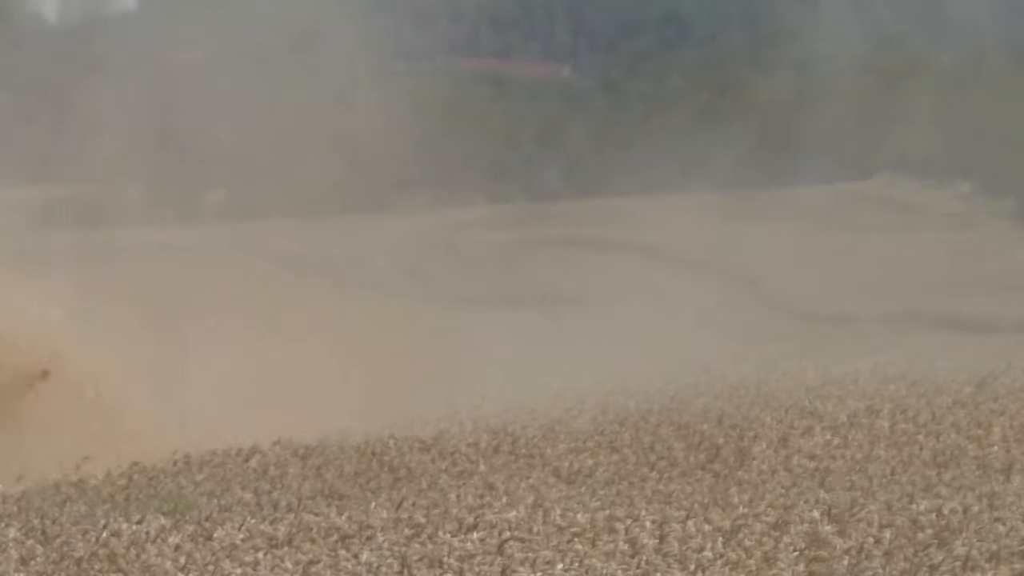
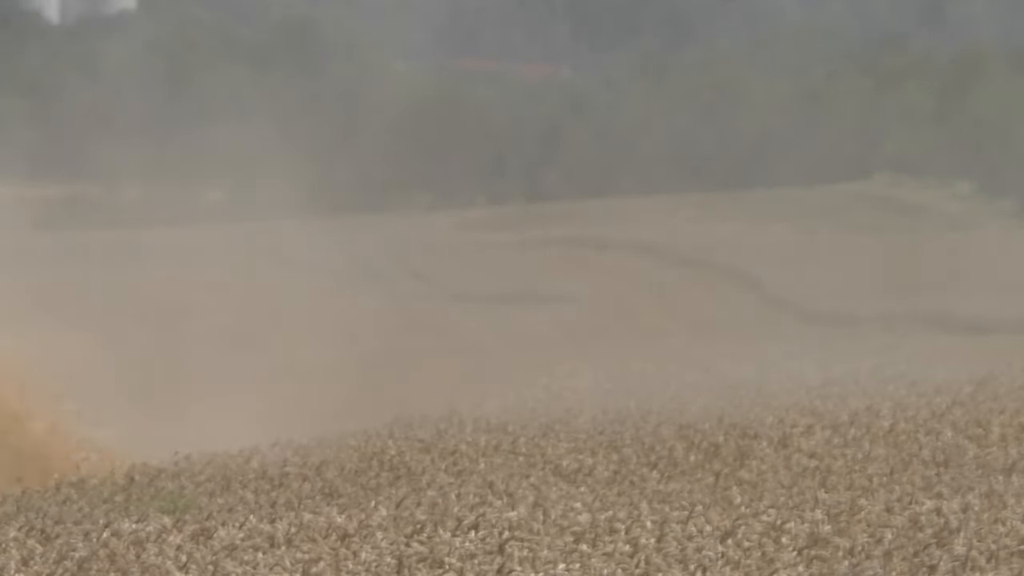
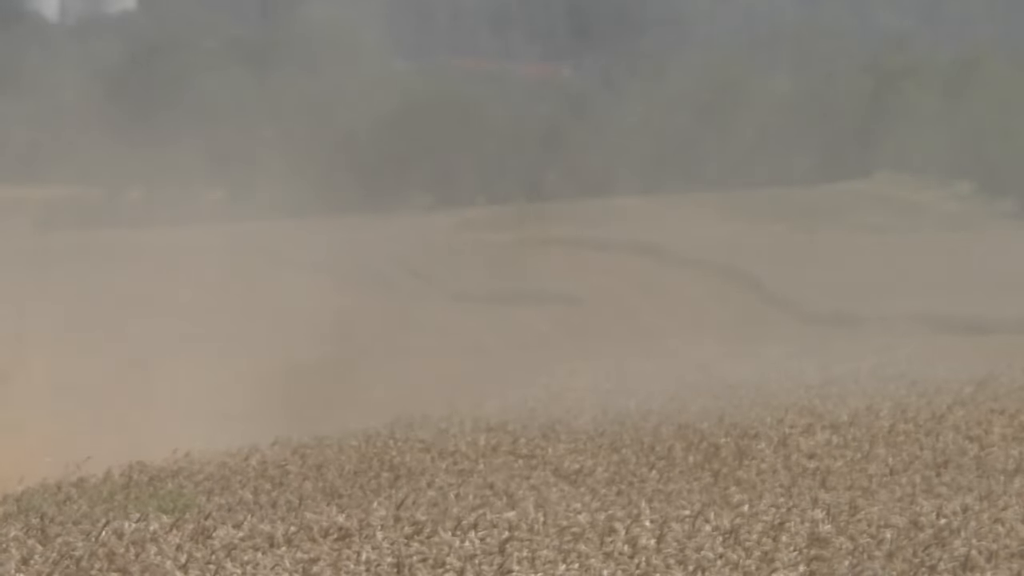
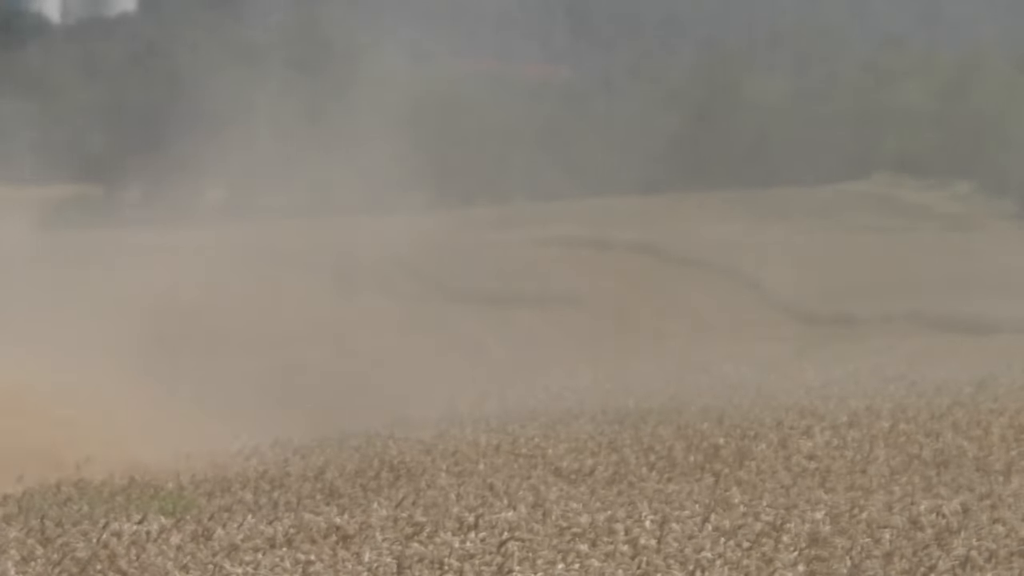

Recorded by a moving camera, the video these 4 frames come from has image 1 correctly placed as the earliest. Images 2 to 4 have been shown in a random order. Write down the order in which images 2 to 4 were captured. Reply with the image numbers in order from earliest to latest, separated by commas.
3, 2, 4
